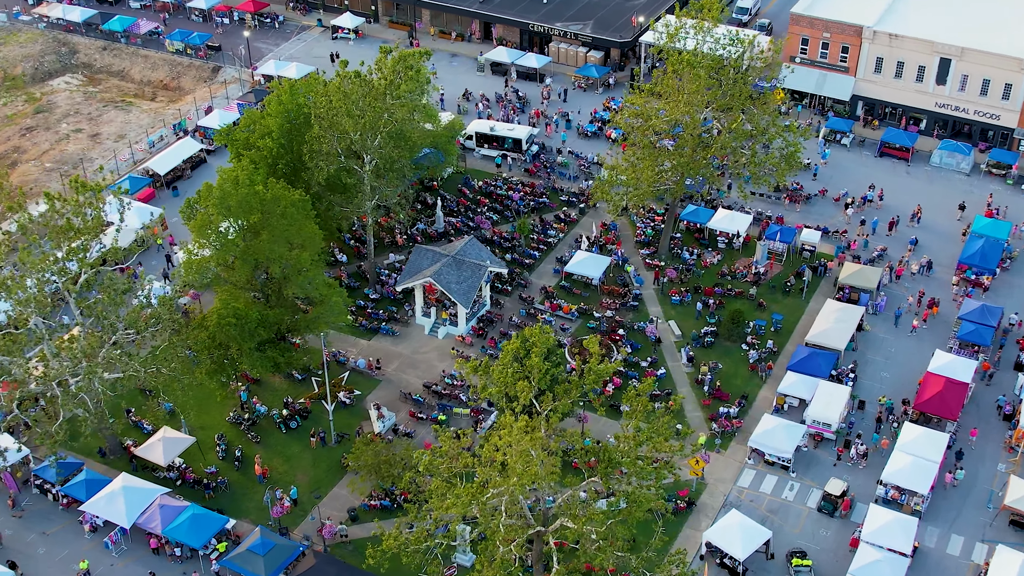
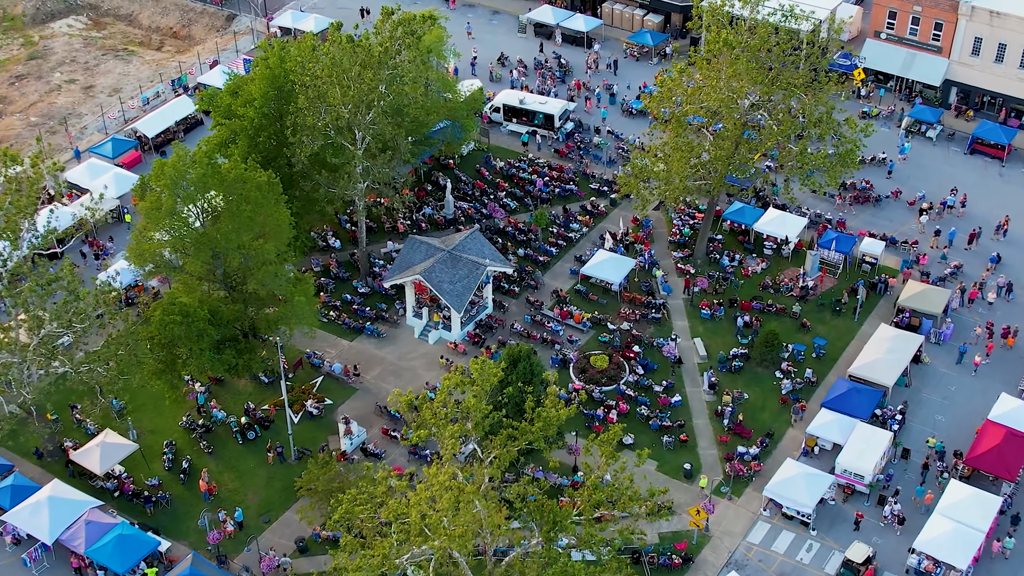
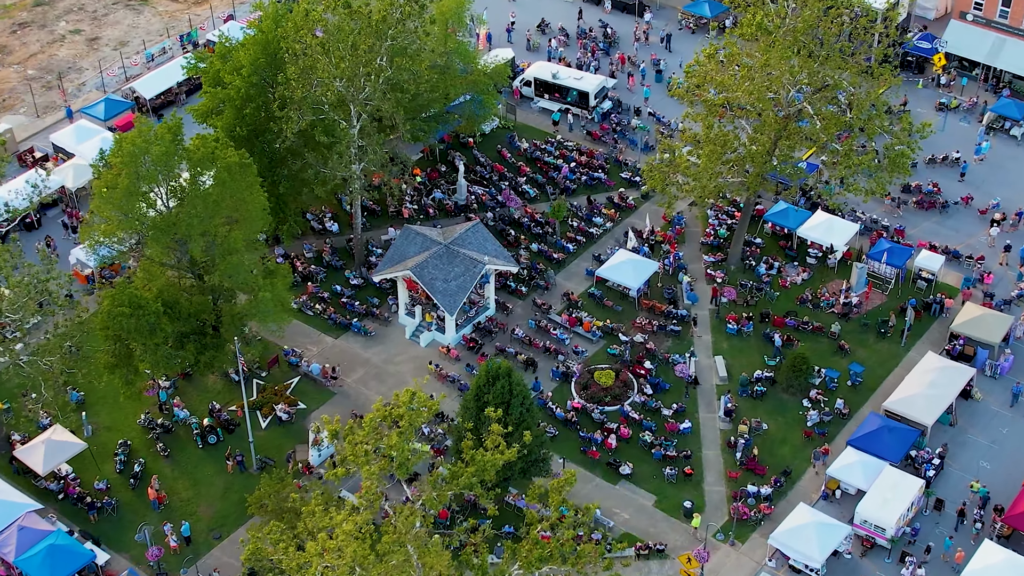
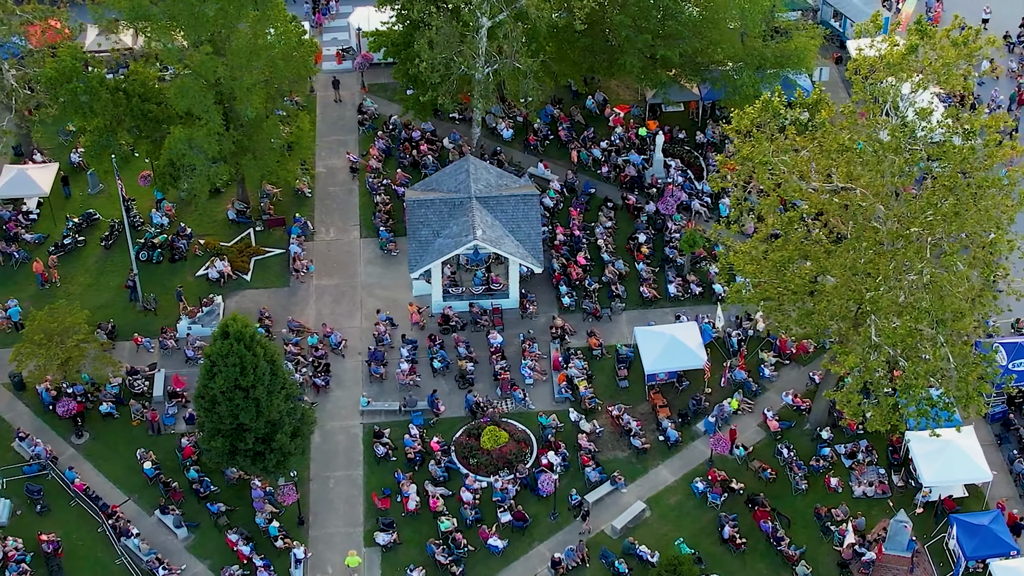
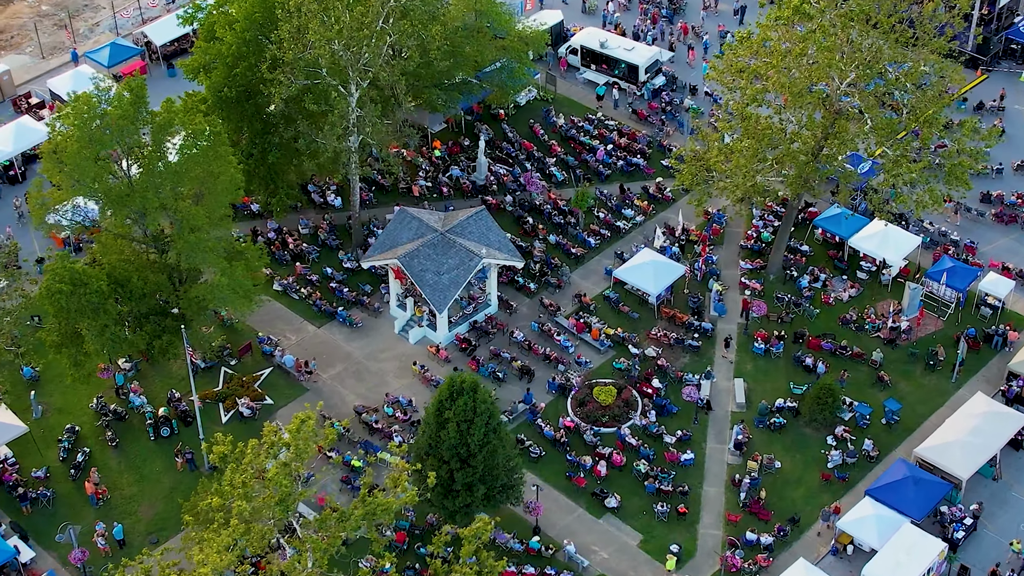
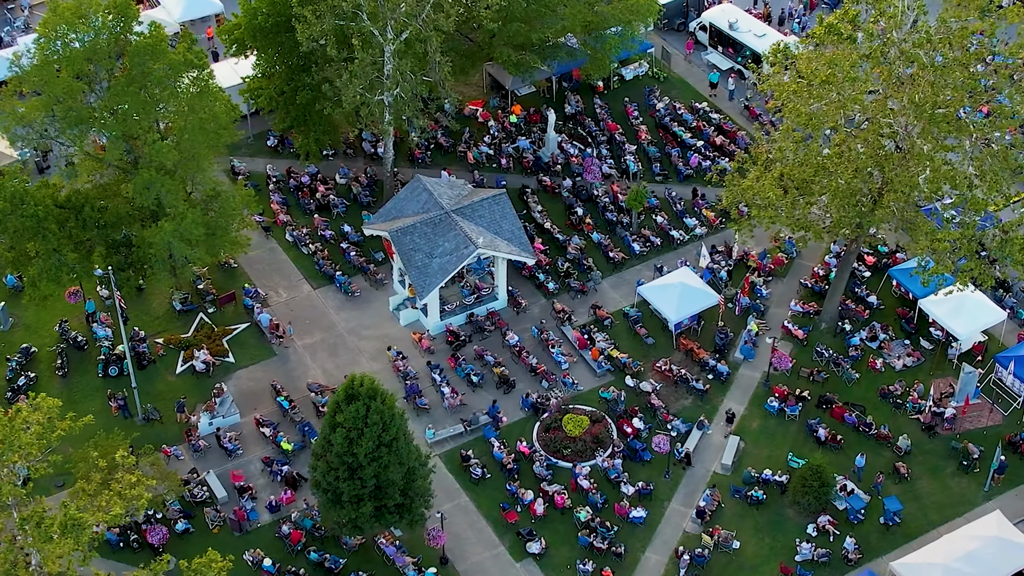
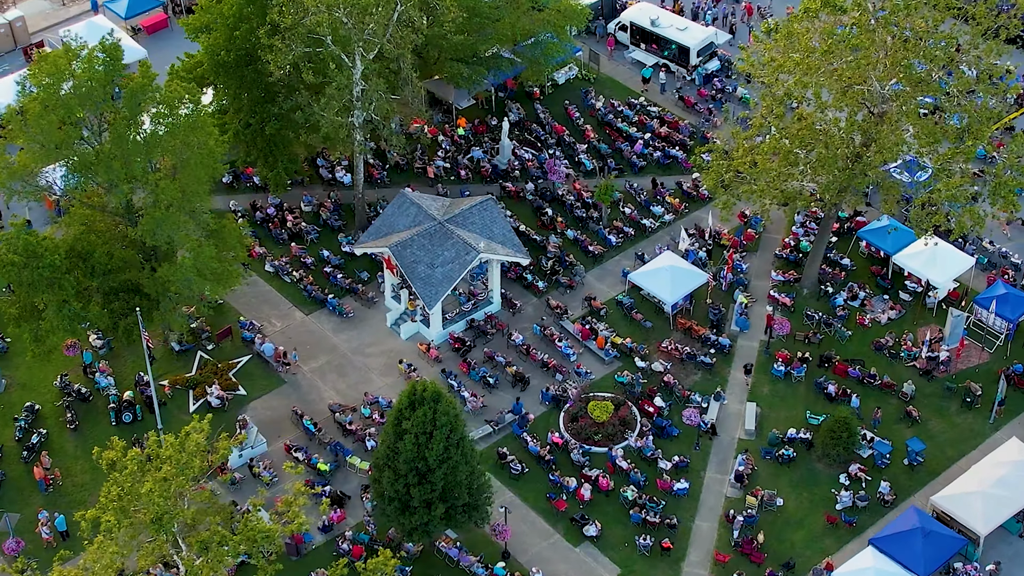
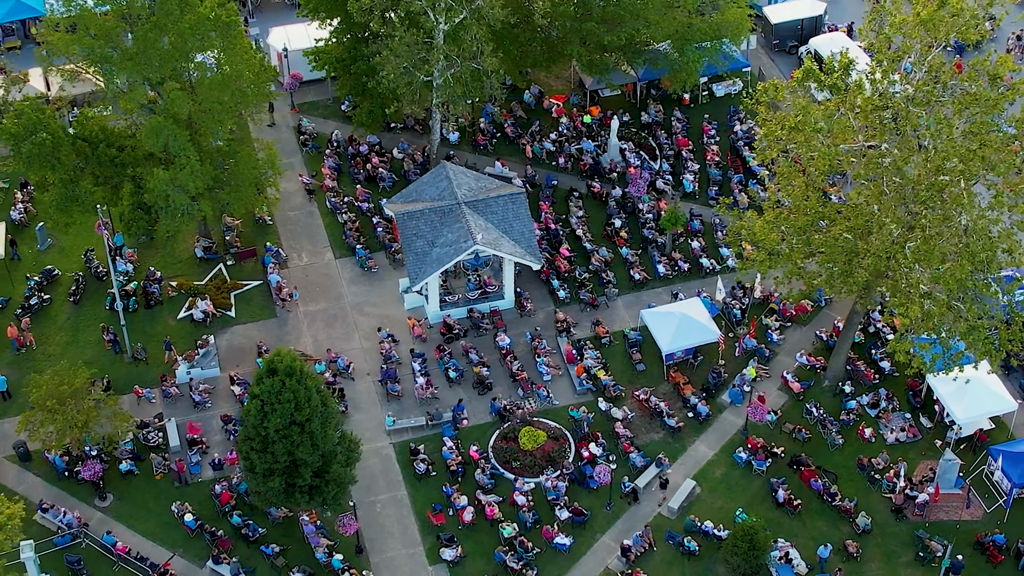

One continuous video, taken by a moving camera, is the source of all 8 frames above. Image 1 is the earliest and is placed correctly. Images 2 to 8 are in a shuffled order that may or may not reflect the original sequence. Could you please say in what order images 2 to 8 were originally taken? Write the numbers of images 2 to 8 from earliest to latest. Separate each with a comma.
2, 3, 5, 7, 6, 8, 4
